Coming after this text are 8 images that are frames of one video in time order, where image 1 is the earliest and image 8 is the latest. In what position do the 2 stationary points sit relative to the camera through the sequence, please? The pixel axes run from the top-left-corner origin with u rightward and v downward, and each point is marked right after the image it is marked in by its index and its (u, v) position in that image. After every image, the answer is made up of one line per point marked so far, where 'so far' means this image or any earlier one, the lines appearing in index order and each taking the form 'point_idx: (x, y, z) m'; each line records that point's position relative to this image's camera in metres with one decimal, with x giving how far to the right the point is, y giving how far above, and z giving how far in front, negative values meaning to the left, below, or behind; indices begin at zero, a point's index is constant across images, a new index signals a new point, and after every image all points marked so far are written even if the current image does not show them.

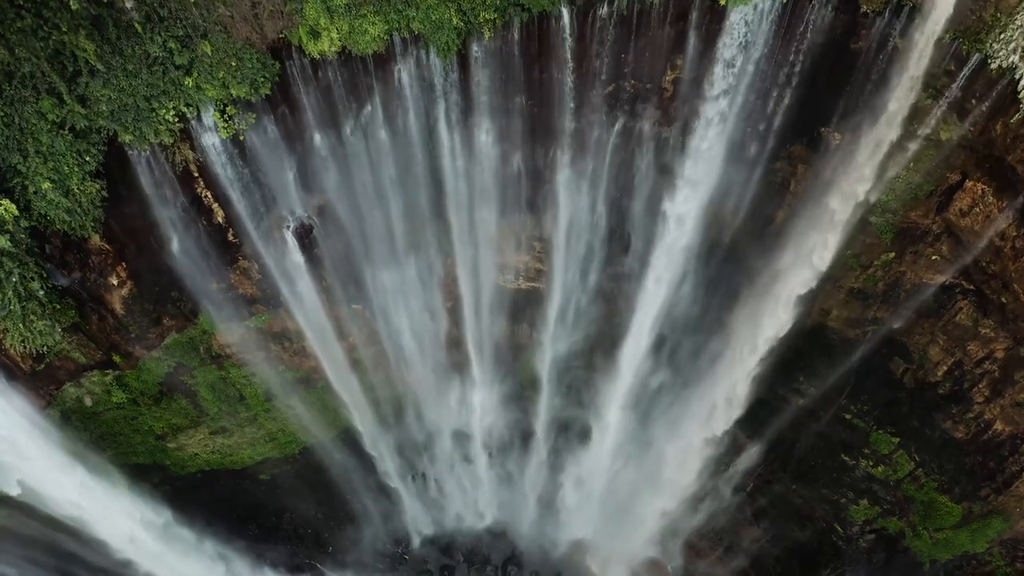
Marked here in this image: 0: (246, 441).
0: (-5.0, -2.9, +12.7) m
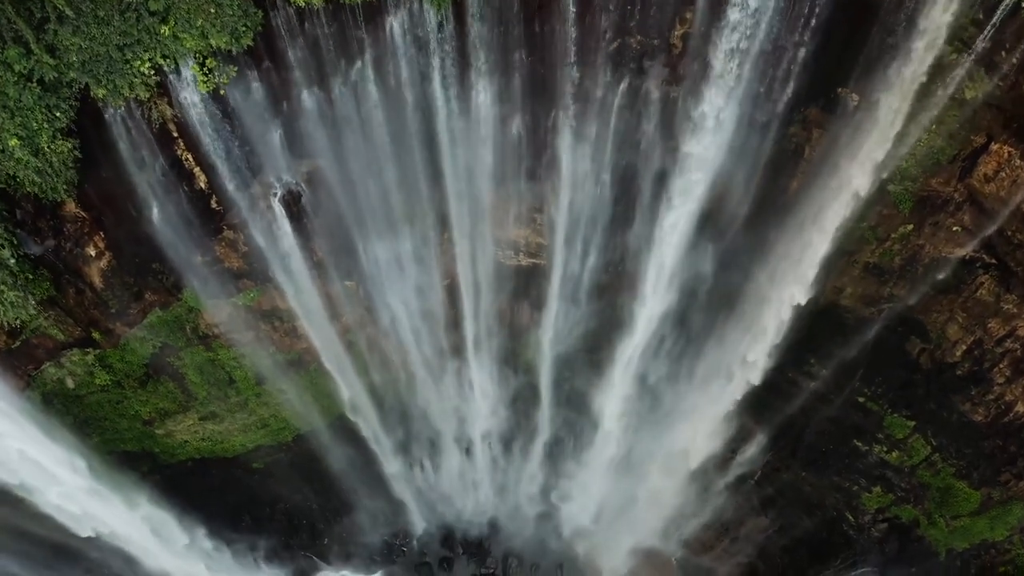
0: (-5.0, -2.6, +12.2) m
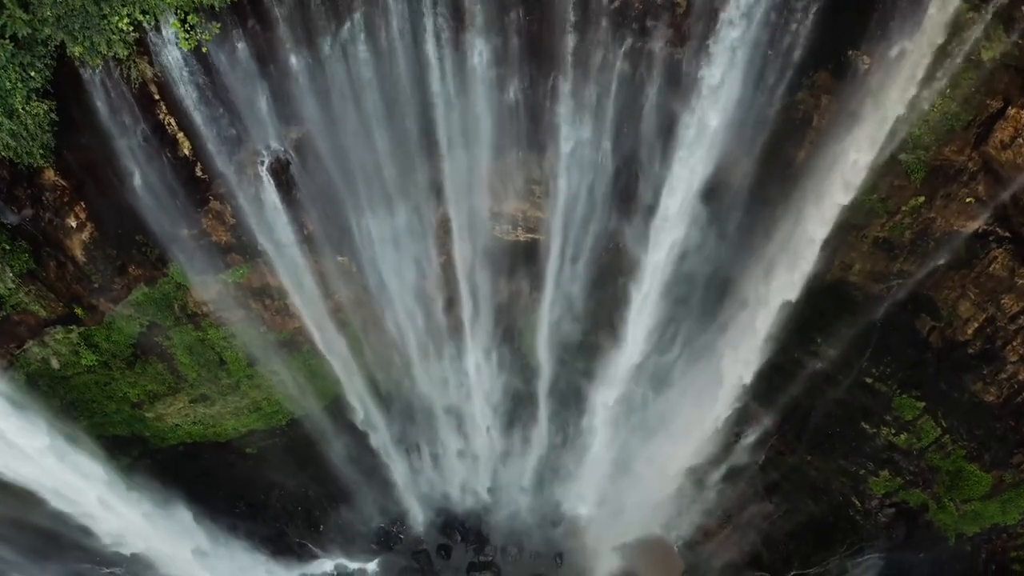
0: (-5.1, -2.2, +11.9) m
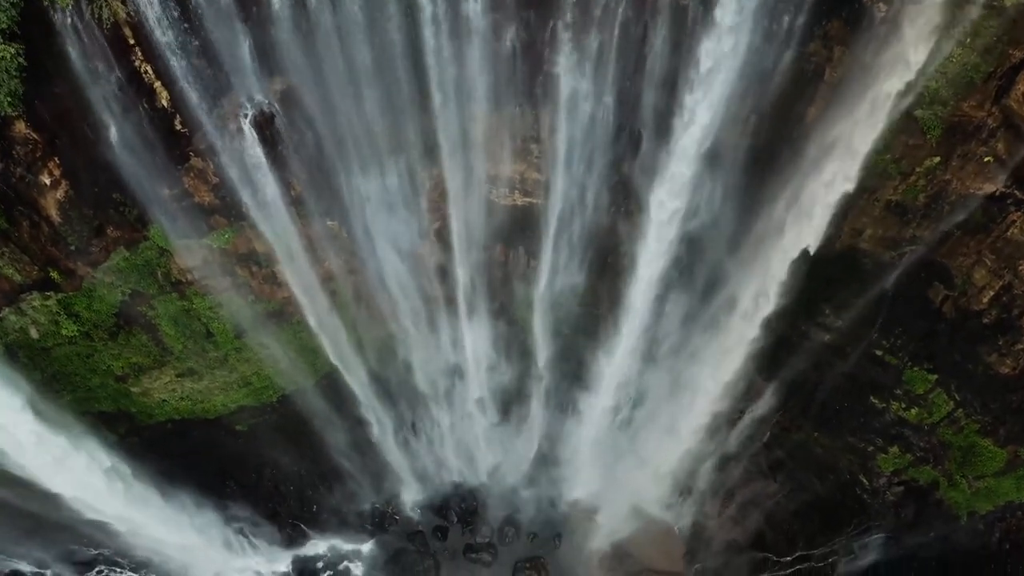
0: (-5.1, -1.7, +11.5) m
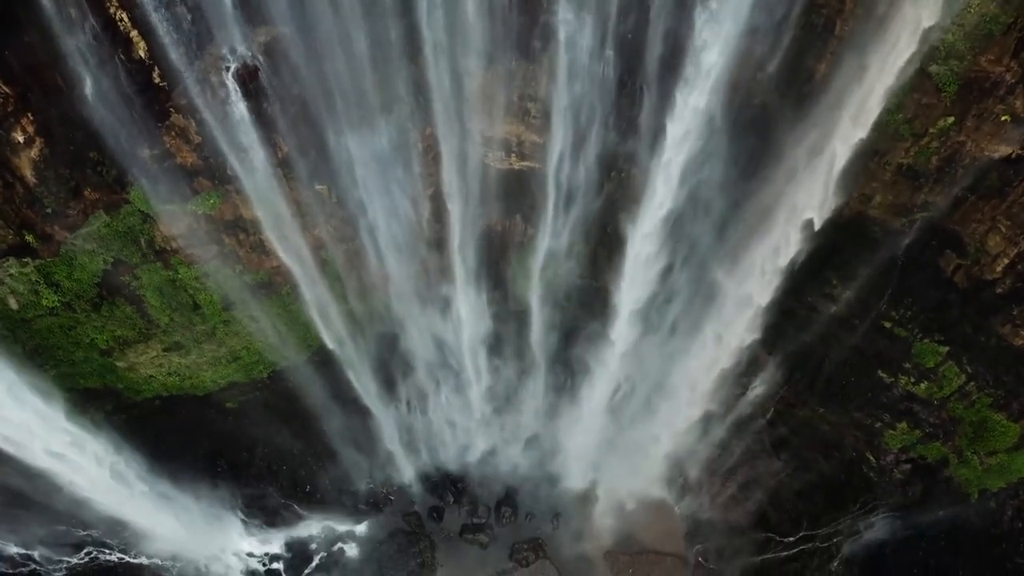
0: (-5.2, -1.2, +11.2) m
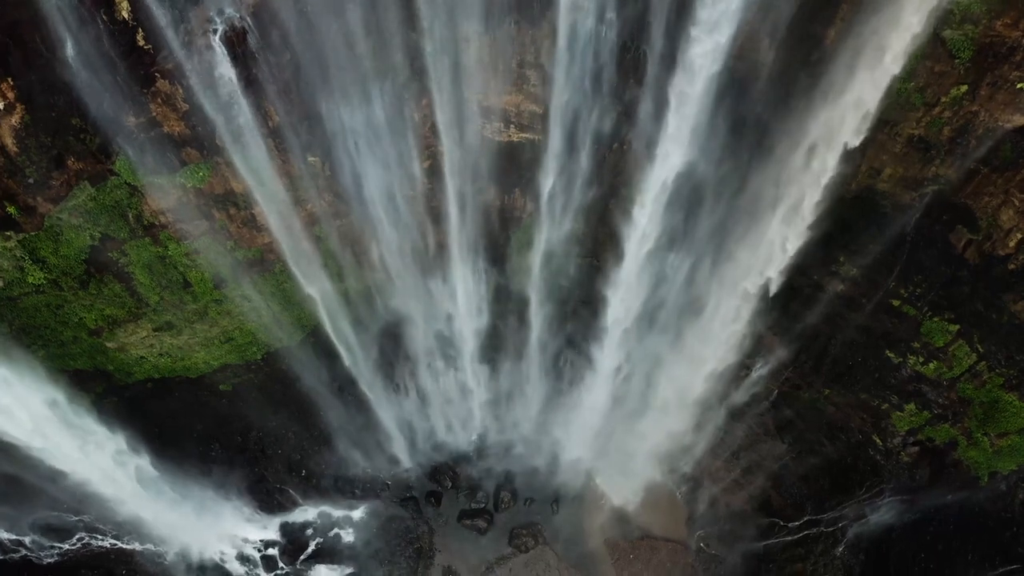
0: (-5.2, -0.9, +10.9) m
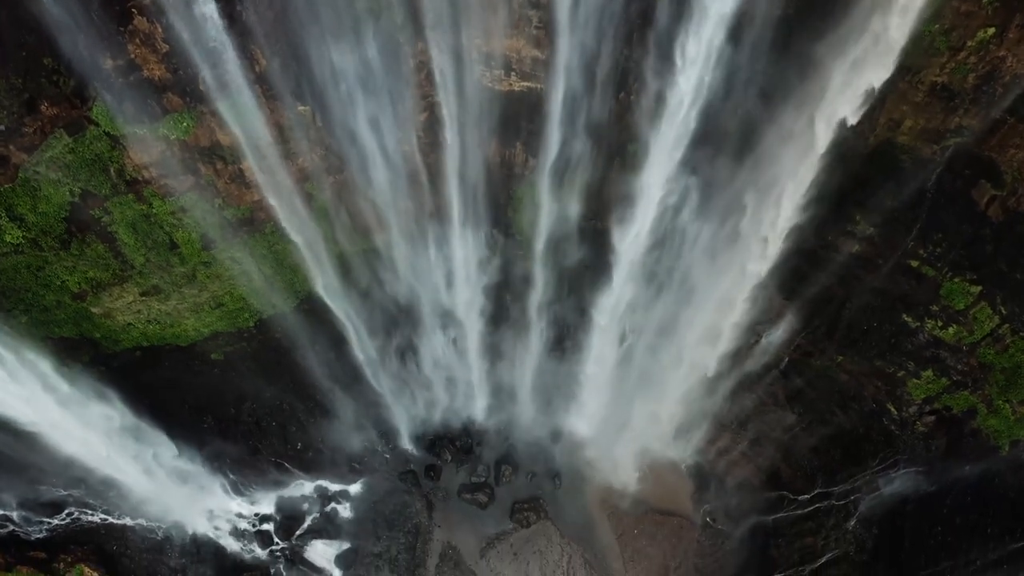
0: (-5.1, -0.3, +10.5) m
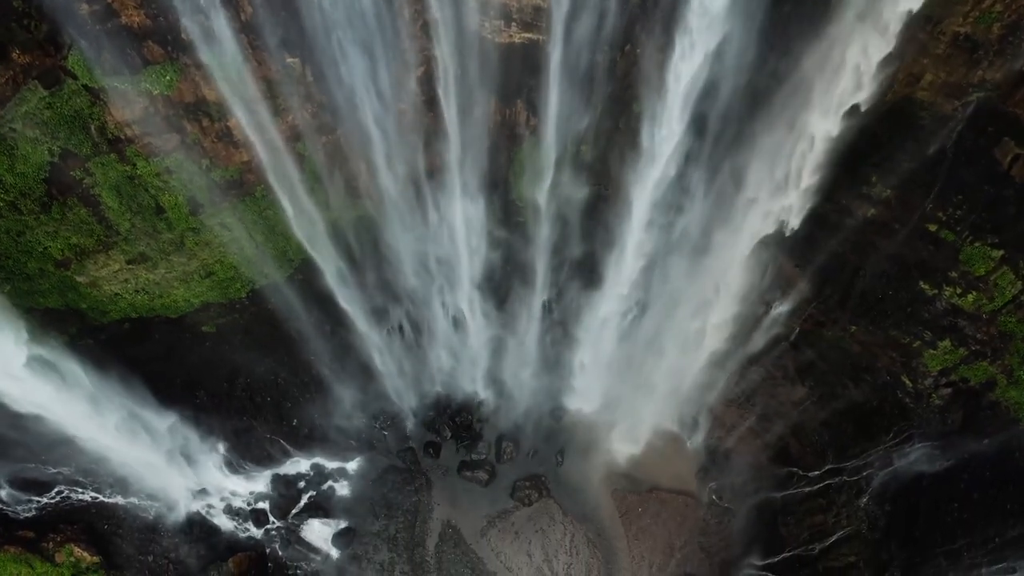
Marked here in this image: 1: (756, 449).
0: (-5.1, +0.2, +10.1) m
1: (+4.4, -2.9, +11.9) m
